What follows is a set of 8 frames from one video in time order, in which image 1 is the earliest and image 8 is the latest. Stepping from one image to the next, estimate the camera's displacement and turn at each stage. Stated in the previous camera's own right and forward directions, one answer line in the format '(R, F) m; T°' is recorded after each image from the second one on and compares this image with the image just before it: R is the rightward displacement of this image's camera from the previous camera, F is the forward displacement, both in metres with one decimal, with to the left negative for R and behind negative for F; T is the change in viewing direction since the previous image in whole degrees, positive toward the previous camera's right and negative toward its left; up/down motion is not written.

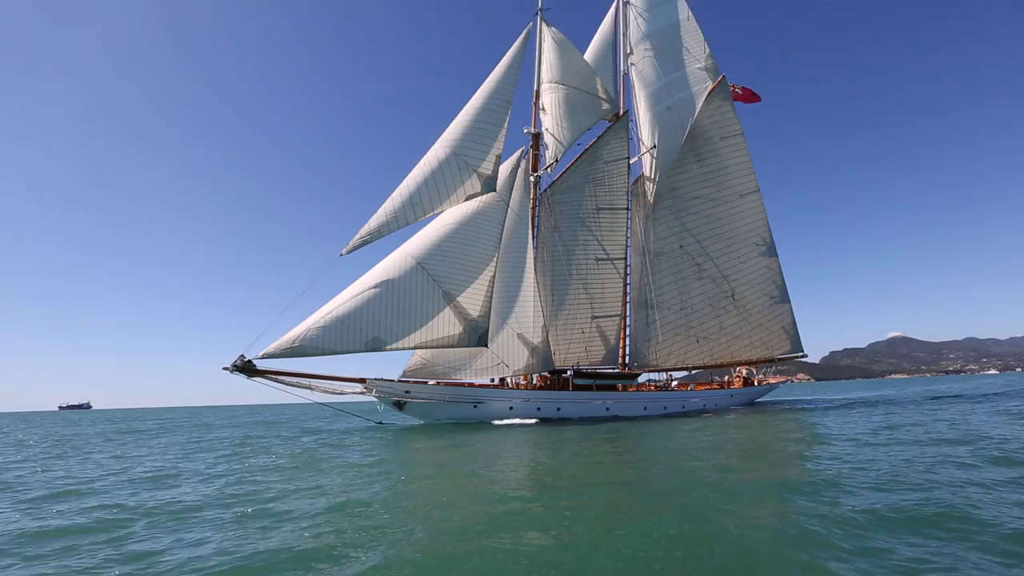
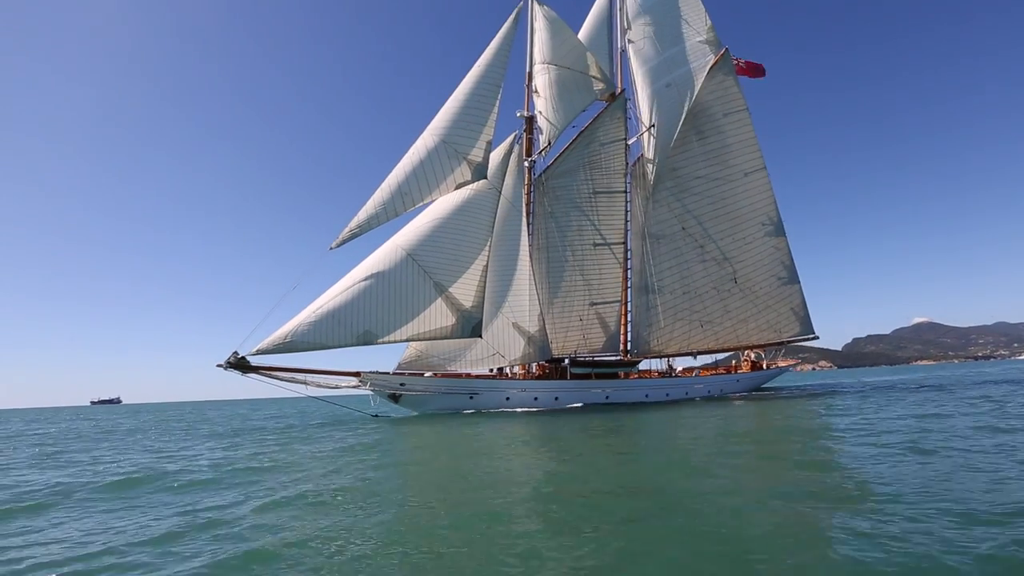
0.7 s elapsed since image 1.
(+1.1, +0.4) m; -2°
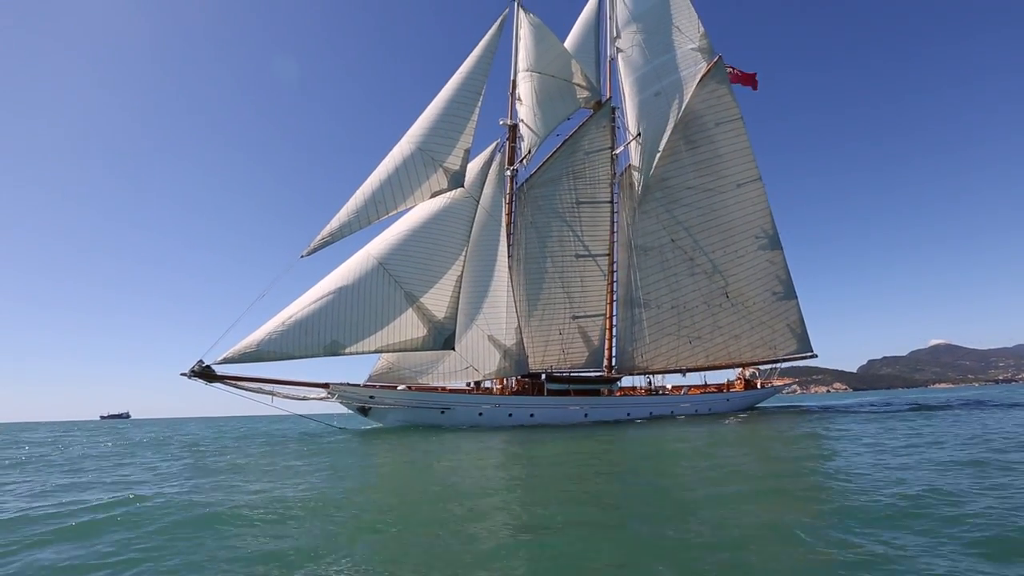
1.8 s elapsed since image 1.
(+1.6, +0.7) m; -2°
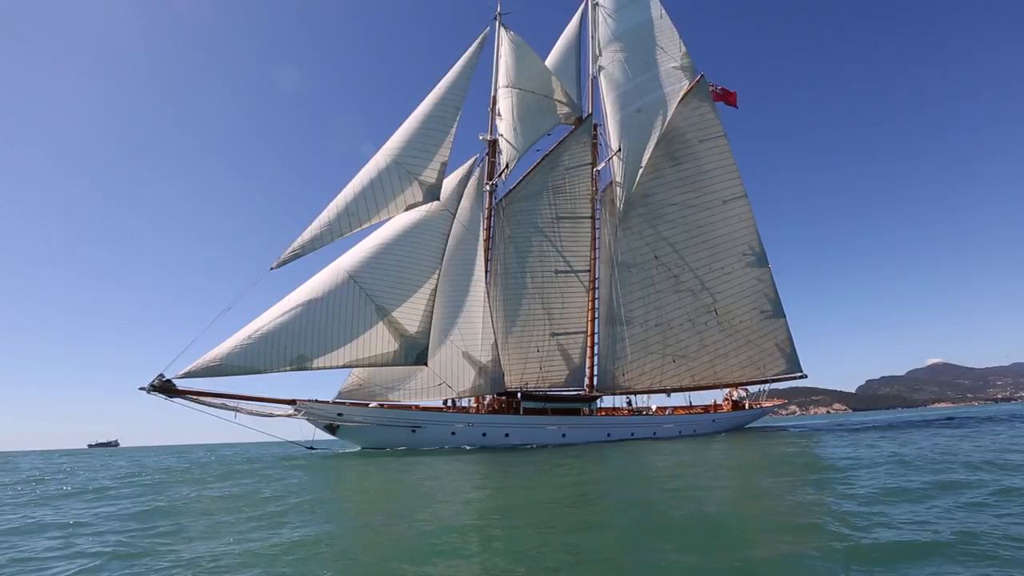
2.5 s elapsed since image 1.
(+1.0, +0.5) m; 0°
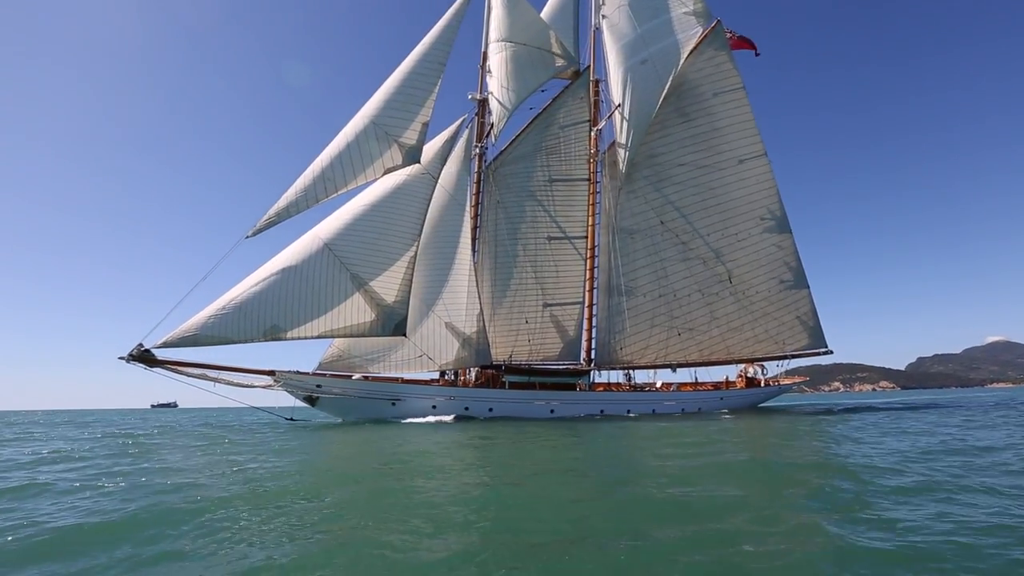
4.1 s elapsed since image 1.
(+2.2, +1.3) m; -5°
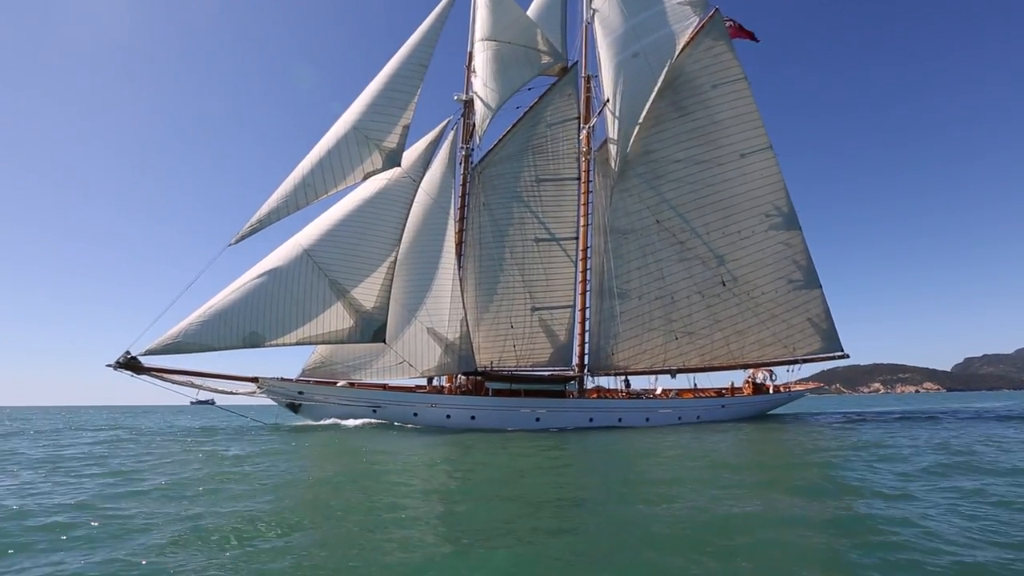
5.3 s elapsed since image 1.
(+2.0, +0.7) m; -4°
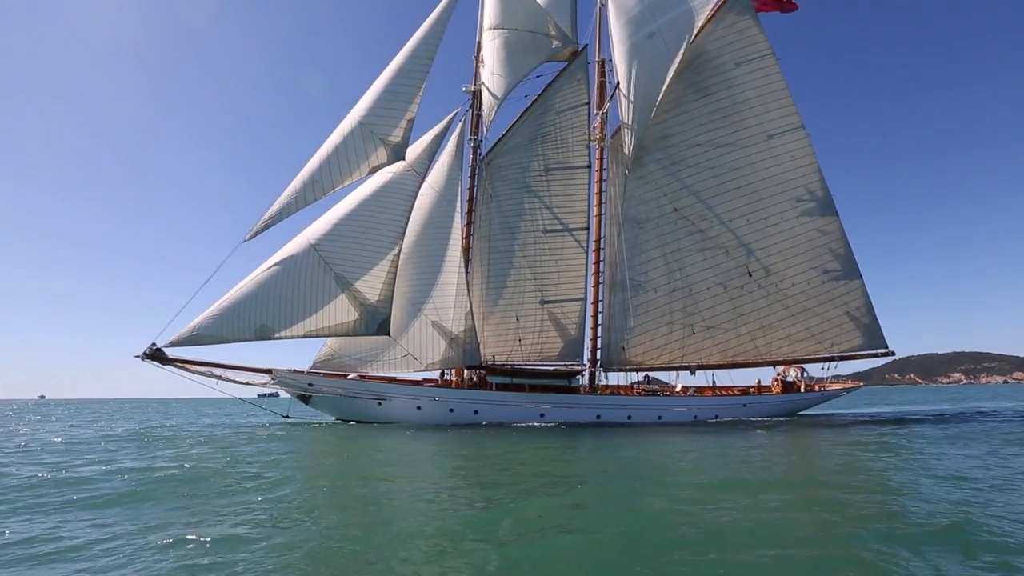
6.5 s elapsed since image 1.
(+1.9, +0.5) m; -6°
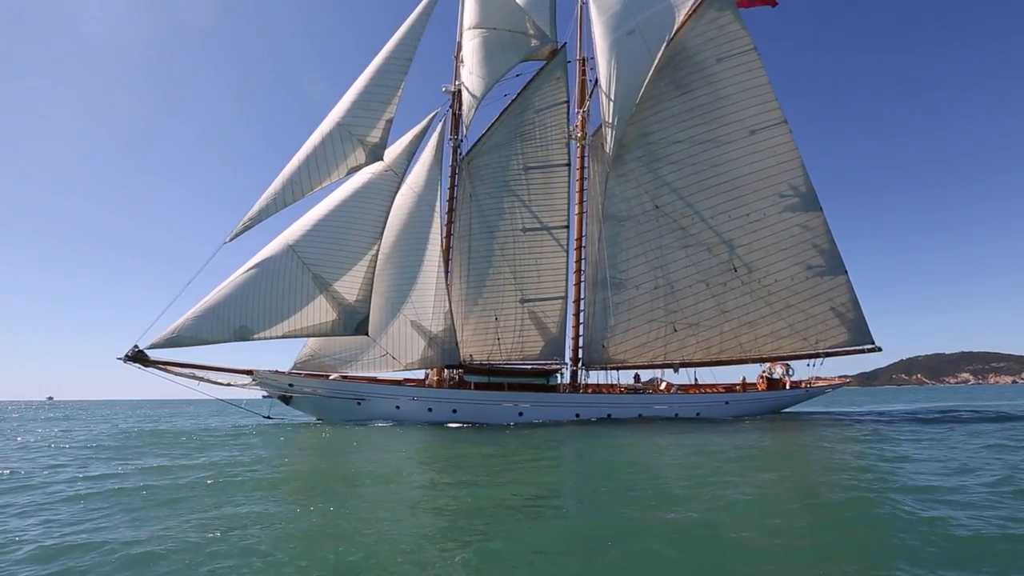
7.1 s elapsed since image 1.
(+1.1, +0.1) m; -1°
